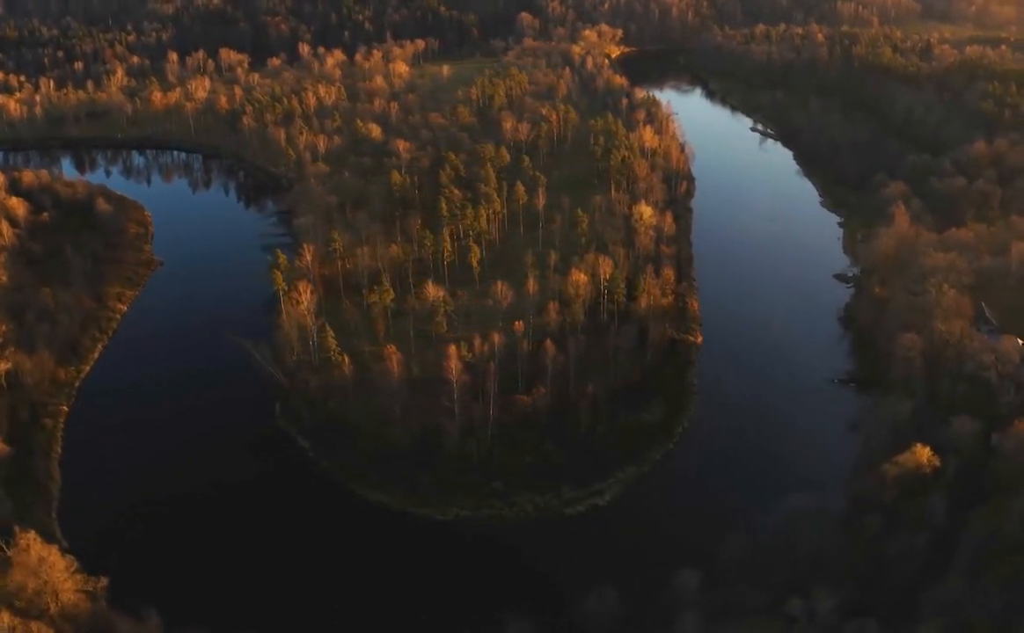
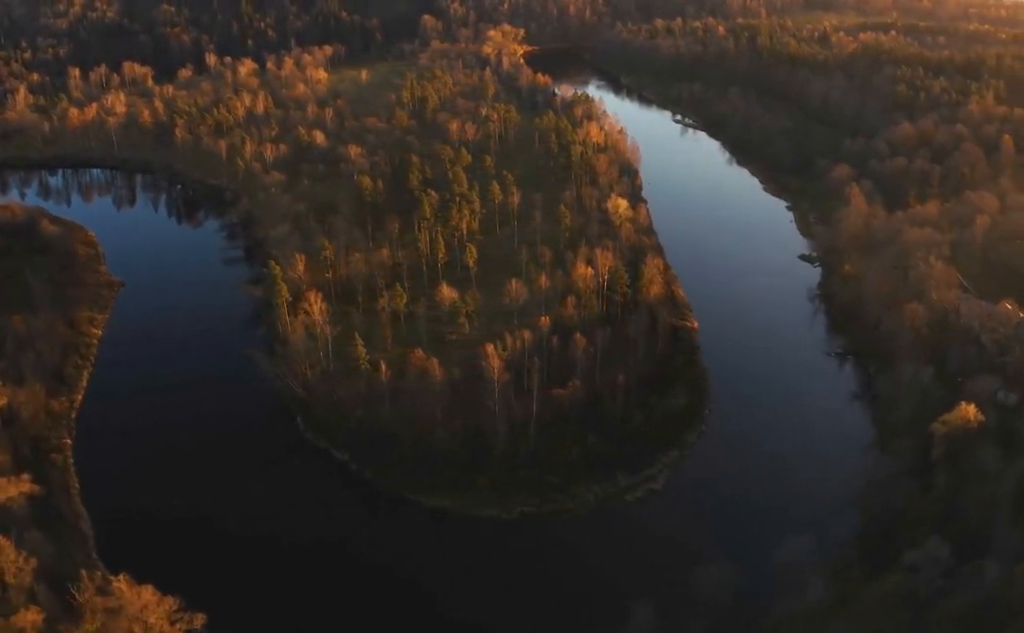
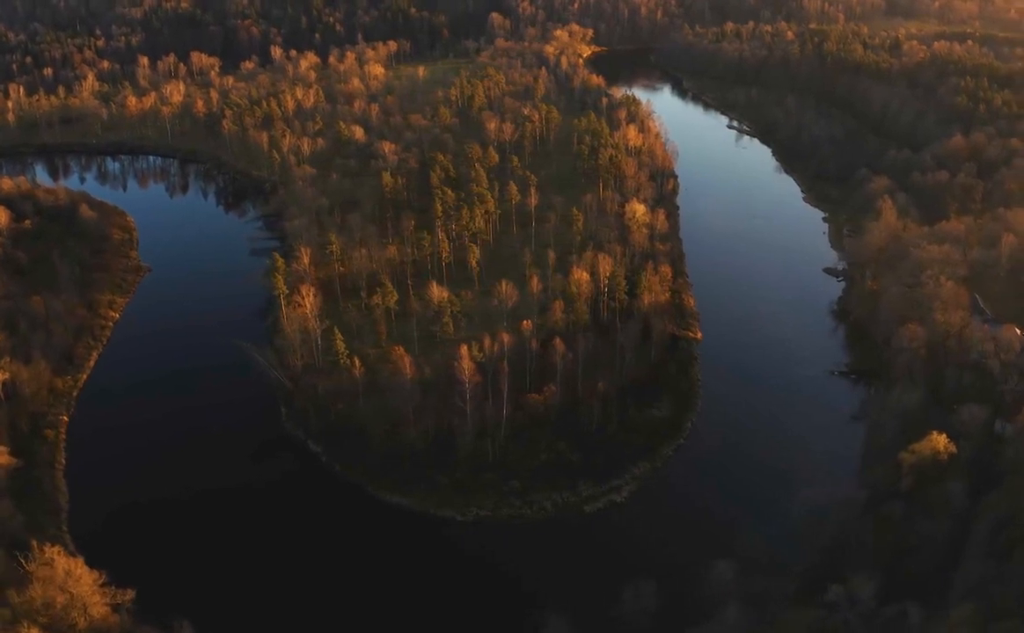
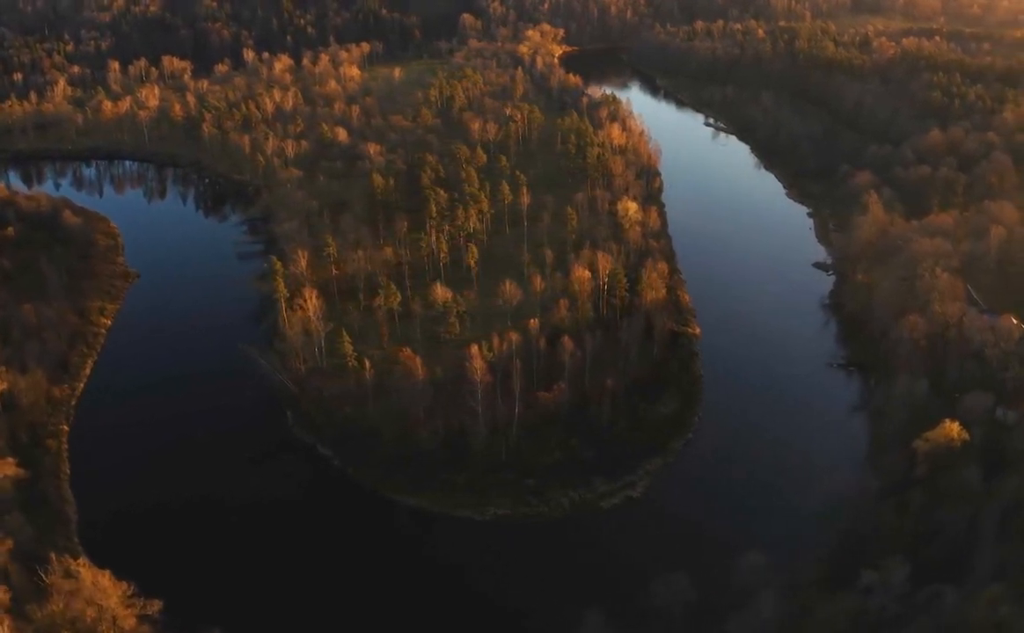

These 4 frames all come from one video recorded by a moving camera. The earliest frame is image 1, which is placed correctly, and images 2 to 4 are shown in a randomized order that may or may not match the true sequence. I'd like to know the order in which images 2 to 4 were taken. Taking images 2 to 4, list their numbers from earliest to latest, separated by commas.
3, 4, 2
